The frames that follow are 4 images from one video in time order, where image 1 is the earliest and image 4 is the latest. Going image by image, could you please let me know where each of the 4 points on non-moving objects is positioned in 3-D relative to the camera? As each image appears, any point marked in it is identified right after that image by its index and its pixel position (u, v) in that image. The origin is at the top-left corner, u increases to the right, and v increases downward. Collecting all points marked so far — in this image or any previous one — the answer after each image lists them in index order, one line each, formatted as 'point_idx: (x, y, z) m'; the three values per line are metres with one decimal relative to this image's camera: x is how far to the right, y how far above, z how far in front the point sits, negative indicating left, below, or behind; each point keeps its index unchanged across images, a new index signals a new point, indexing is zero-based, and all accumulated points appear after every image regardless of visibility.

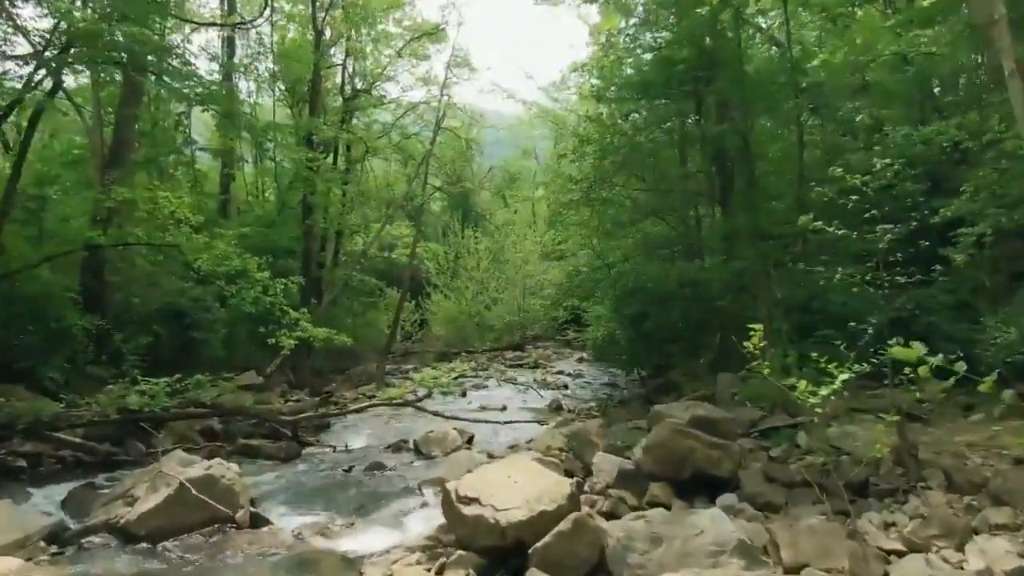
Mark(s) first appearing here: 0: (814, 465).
0: (+2.8, -1.6, +6.7) m
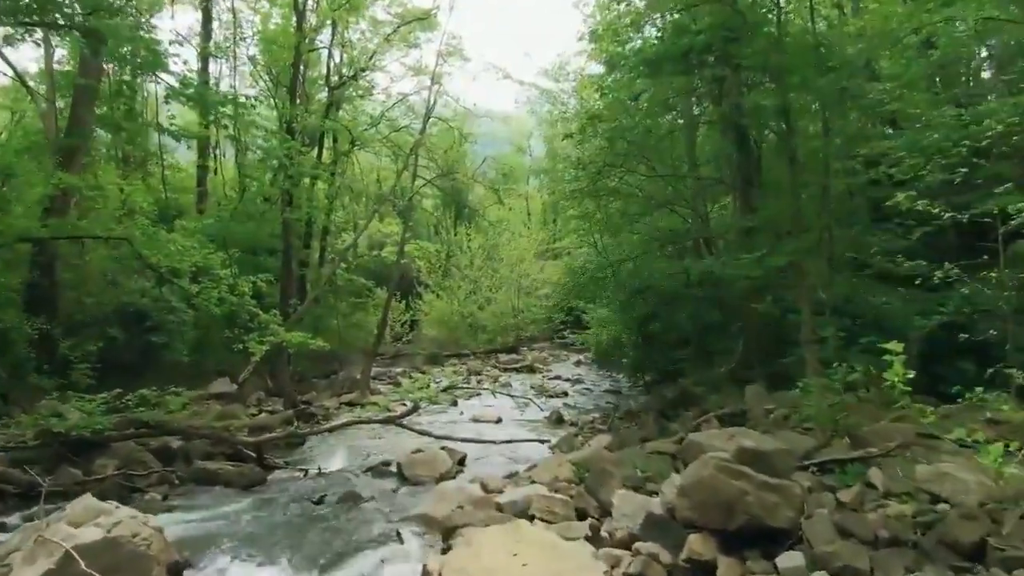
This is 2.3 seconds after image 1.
0: (+2.8, -1.6, +5.3) m
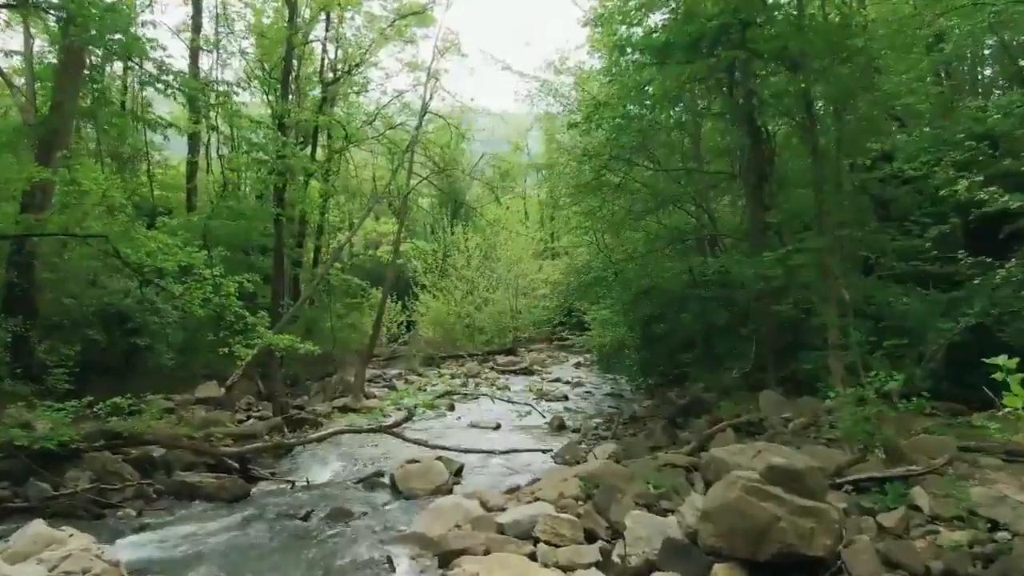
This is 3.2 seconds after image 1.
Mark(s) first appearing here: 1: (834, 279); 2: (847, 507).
0: (+2.8, -1.6, +4.7) m
1: (+4.1, +0.1, +9.3) m
2: (+2.4, -1.6, +5.3) m
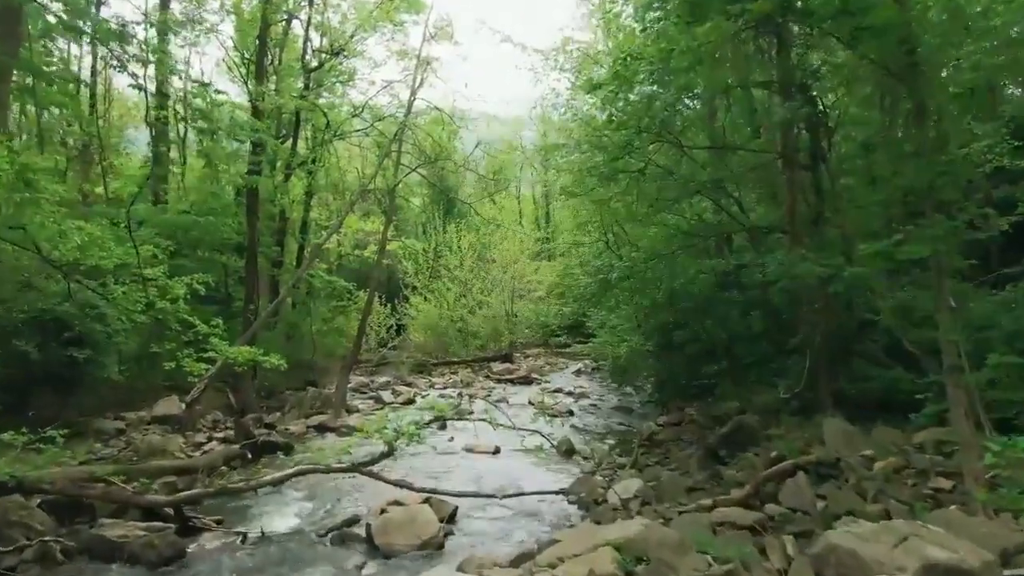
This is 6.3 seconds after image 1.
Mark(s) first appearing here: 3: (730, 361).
0: (+2.9, -1.6, +2.8) m
1: (+4.1, +0.1, +7.5) m
2: (+2.5, -1.6, +3.5) m
3: (+3.5, -1.2, +11.6) m
